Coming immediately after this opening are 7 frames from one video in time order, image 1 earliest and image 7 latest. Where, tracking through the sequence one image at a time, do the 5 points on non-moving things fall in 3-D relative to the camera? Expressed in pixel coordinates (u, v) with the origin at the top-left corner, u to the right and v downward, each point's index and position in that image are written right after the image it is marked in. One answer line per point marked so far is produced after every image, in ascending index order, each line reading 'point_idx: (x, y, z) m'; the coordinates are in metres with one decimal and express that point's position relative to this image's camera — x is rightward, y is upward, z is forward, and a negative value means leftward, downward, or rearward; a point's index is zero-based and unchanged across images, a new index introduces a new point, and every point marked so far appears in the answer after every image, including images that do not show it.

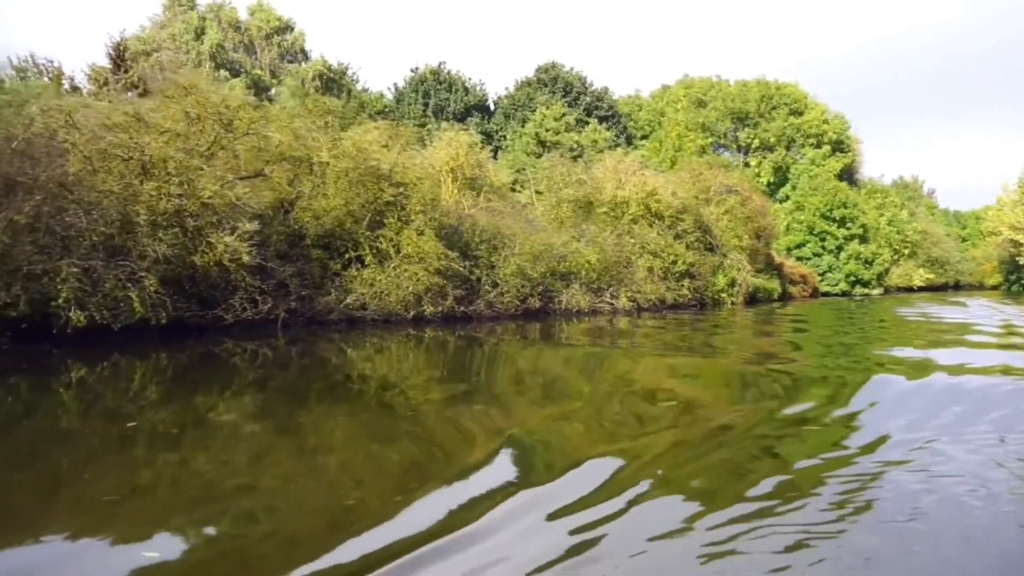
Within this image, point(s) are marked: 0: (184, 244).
0: (-6.1, +0.8, +15.6) m
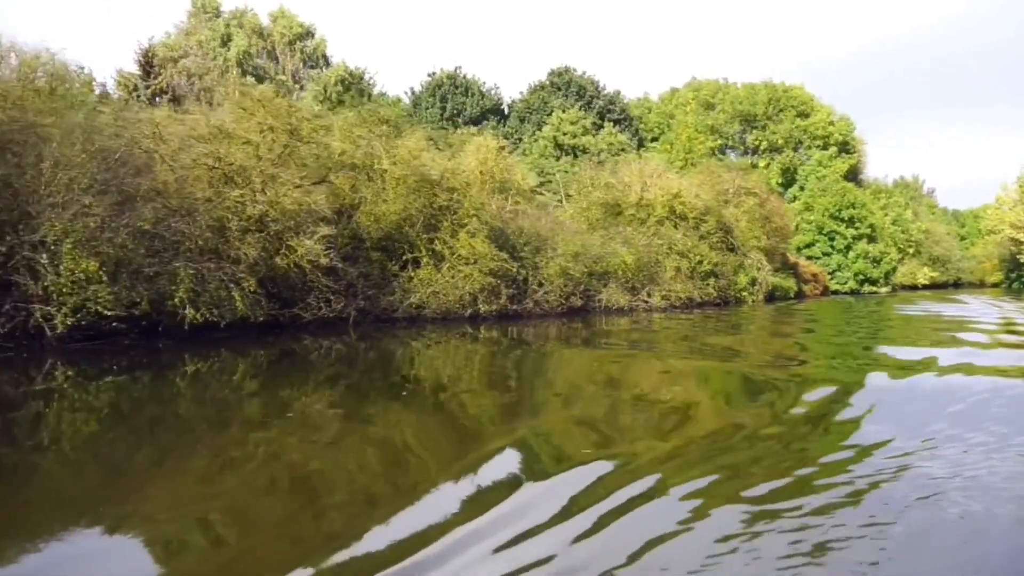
0: (-4.9, +0.8, +16.8) m
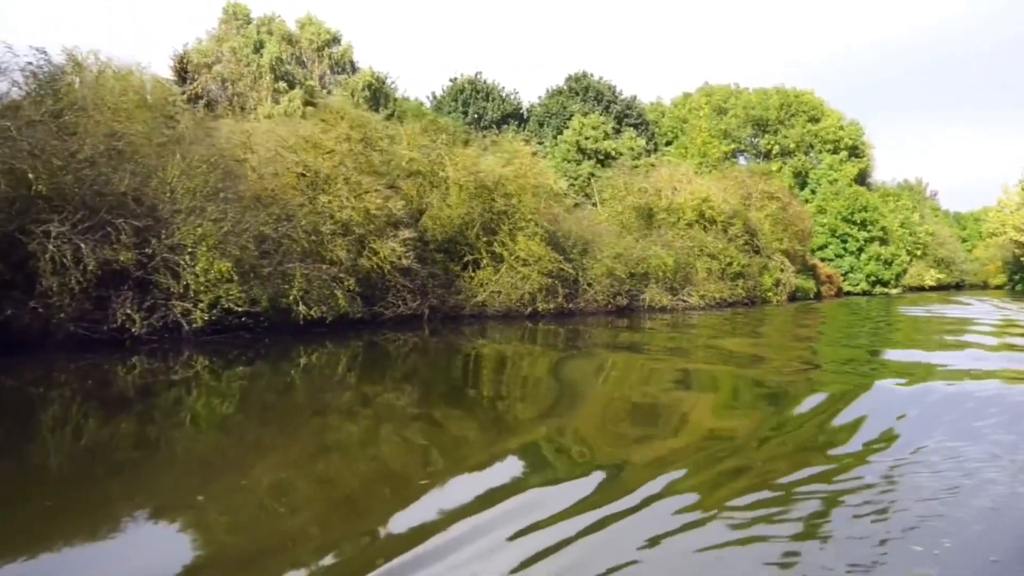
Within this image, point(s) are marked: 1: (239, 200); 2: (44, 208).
0: (-3.4, +0.8, +18.1) m
1: (-4.9, +1.7, +16.1) m
2: (-7.1, +1.2, +12.8) m
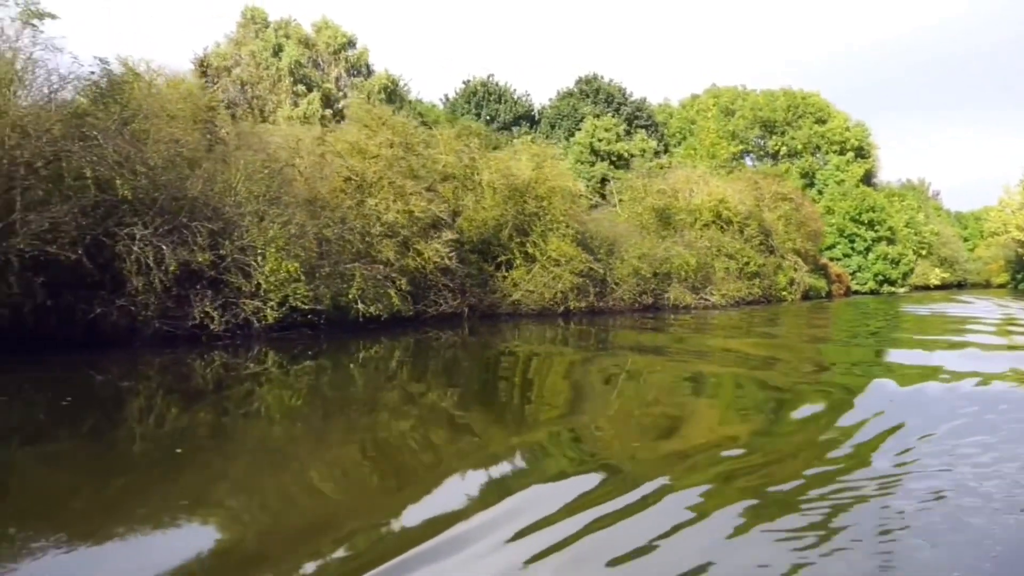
0: (-2.5, +0.9, +18.9) m
1: (-4.0, +1.8, +16.9) m
2: (-6.2, +1.2, +13.6) m
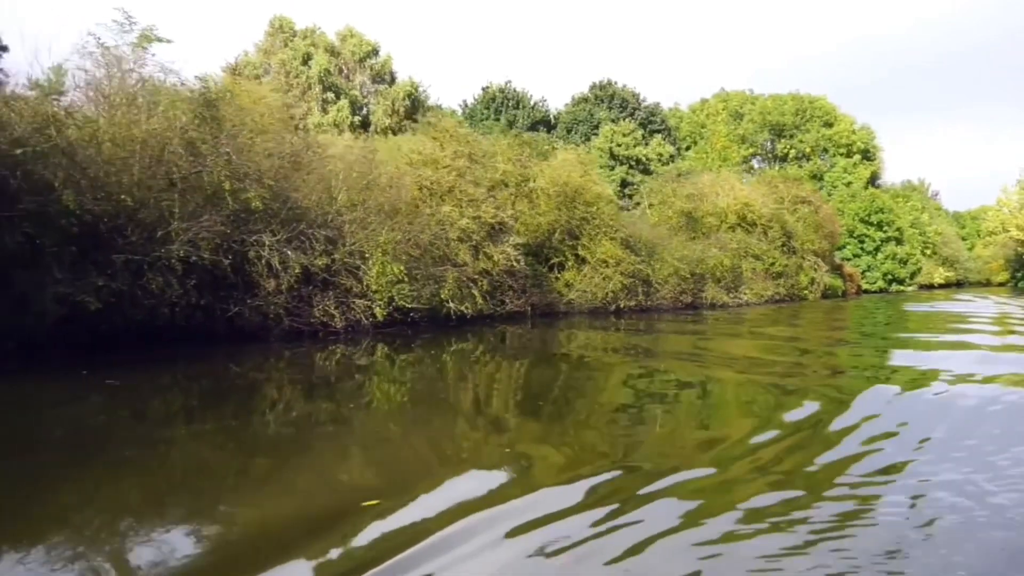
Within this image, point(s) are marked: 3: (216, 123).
0: (-1.0, +0.9, +20.5) m
1: (-2.4, +1.7, +18.4) m
2: (-4.6, +1.2, +15.1) m
3: (-5.2, +2.8, +14.8) m
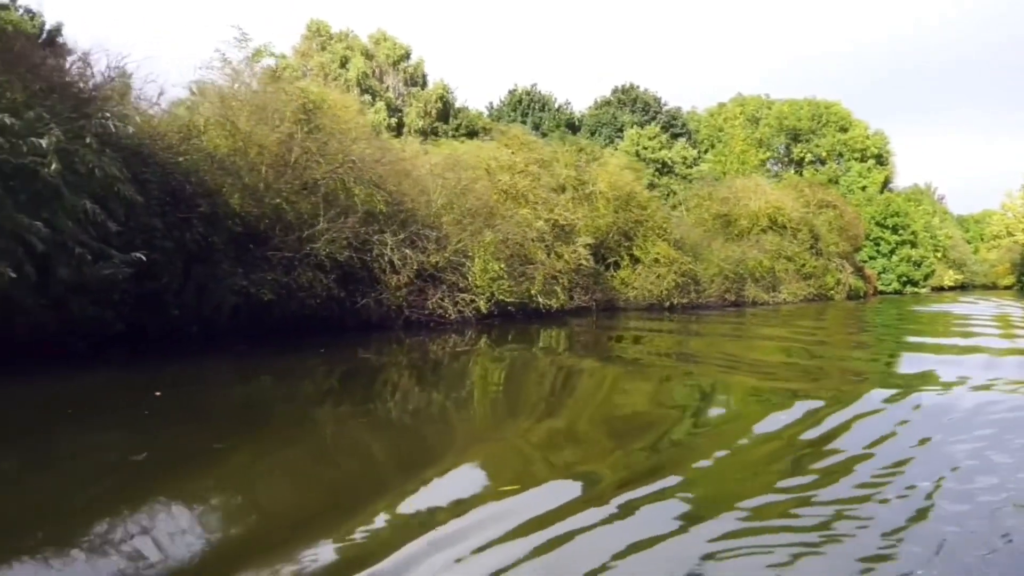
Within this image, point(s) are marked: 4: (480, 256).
0: (+0.9, +0.9, +22.1) m
1: (-0.6, +1.8, +20.1) m
2: (-2.8, +1.3, +16.7) m
3: (-3.3, +3.0, +16.4) m
4: (-0.7, +0.7, +18.0) m
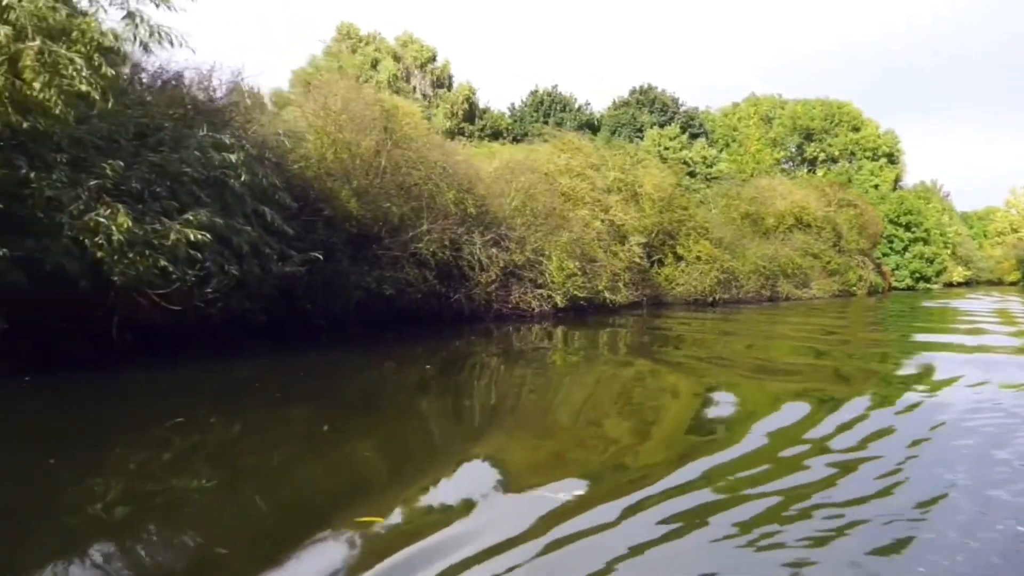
0: (+2.6, +1.0, +23.6) m
1: (+1.1, +1.9, +21.5) m
2: (-1.1, +1.4, +18.2) m
3: (-1.6, +3.0, +17.9) m
4: (+0.9, +0.8, +19.4) m
